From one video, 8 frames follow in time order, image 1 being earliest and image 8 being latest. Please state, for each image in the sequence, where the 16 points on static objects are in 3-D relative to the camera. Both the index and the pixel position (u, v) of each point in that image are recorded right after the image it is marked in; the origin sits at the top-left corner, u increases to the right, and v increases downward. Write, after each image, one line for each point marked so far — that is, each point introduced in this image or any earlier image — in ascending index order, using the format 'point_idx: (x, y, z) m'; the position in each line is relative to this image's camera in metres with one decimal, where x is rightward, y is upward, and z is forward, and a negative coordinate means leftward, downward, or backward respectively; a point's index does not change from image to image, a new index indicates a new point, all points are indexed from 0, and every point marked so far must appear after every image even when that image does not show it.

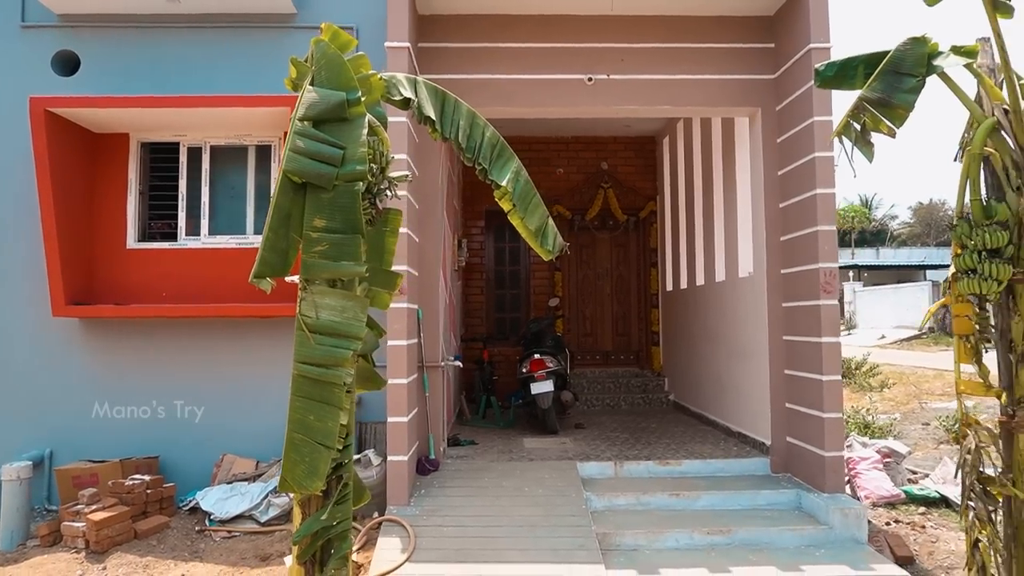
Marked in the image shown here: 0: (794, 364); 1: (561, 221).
0: (+1.9, -0.5, +4.6) m
1: (+0.6, +0.8, +8.0) m
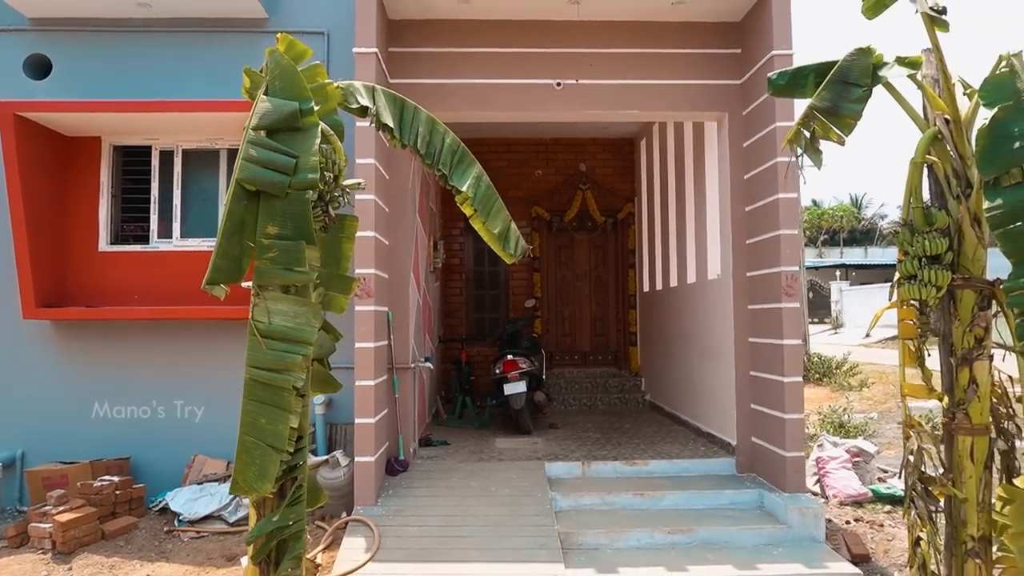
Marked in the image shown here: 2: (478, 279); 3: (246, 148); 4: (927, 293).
0: (+1.7, -0.5, +4.7) m
1: (+0.3, +0.8, +8.1) m
2: (-0.4, +0.1, +8.2) m
3: (-1.0, +0.5, +2.6) m
4: (+1.7, 0.0, +2.8) m
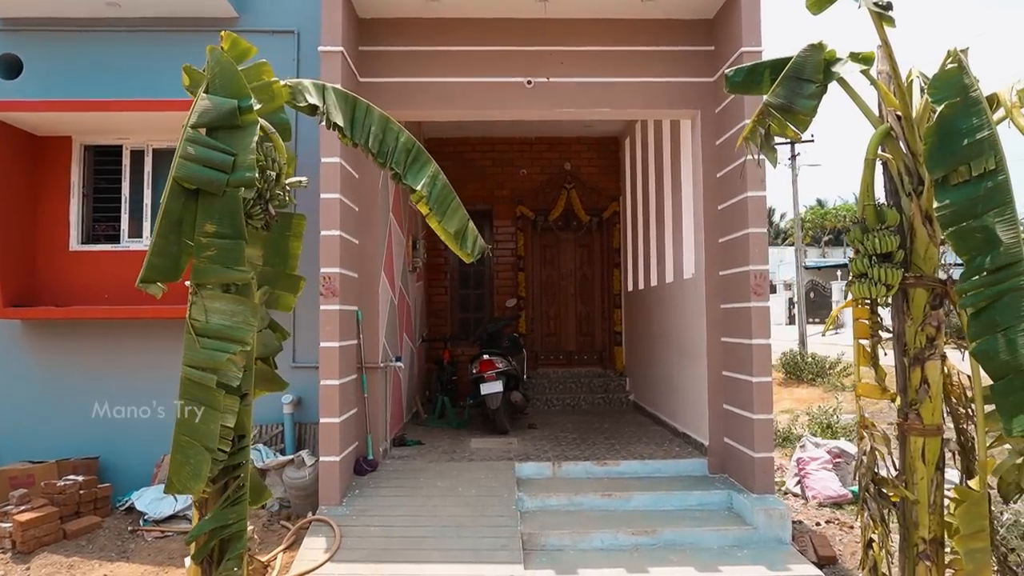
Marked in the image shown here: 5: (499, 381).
0: (+1.4, -0.5, +4.6) m
1: (+0.1, +0.8, +8.0) m
2: (-0.6, +0.1, +8.1) m
3: (-1.2, +0.5, +2.6) m
4: (+1.5, 0.0, +2.8) m
5: (-0.1, -0.8, +5.7) m
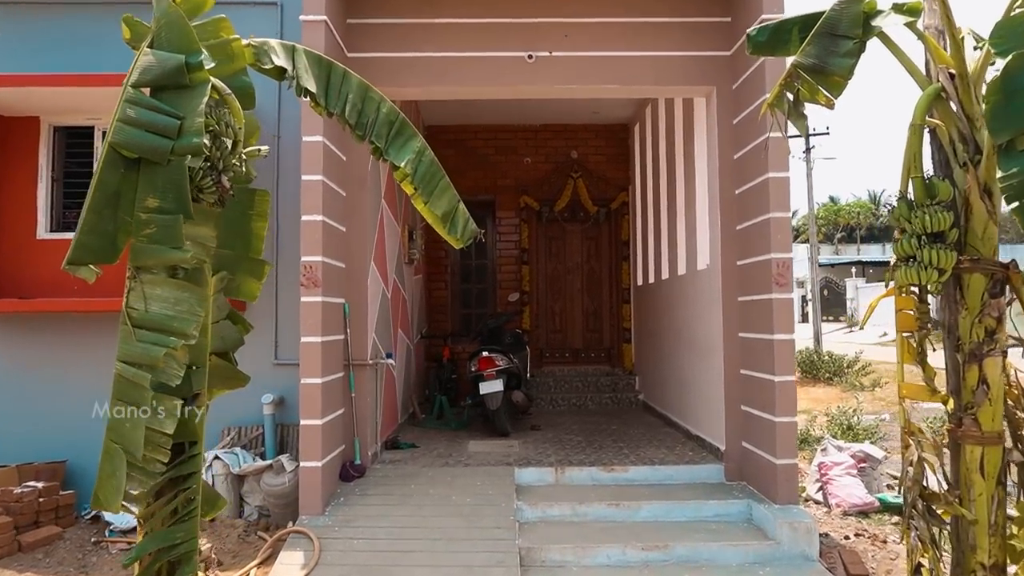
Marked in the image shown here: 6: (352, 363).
0: (+1.4, -0.5, +4.2) m
1: (+0.2, +0.8, +7.7) m
2: (-0.5, +0.2, +7.8) m
3: (-1.3, +0.6, +2.2) m
4: (+1.4, 0.0, +2.4) m
5: (-0.1, -0.7, +5.4) m
6: (-1.0, -0.5, +4.4) m
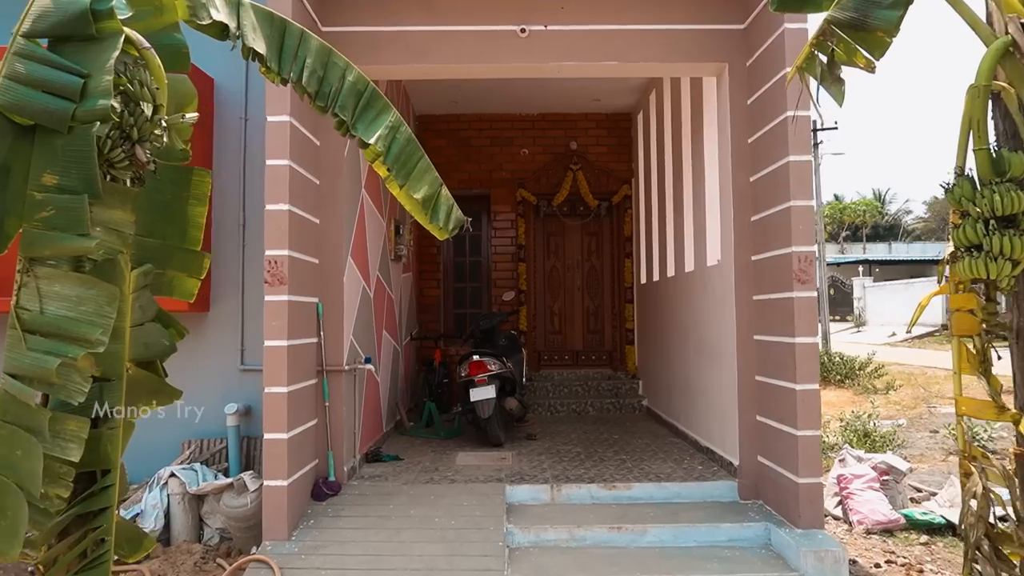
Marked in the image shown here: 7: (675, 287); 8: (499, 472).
0: (+1.4, -0.4, +3.8) m
1: (+0.1, +0.9, +7.2) m
2: (-0.6, +0.2, +7.4) m
3: (-1.3, +0.6, +1.8) m
4: (+1.4, 0.0, +2.0) m
5: (-0.1, -0.7, +5.0) m
6: (-1.1, -0.5, +3.9) m
7: (+1.3, 0.0, +5.5) m
8: (-0.1, -1.1, +4.3) m
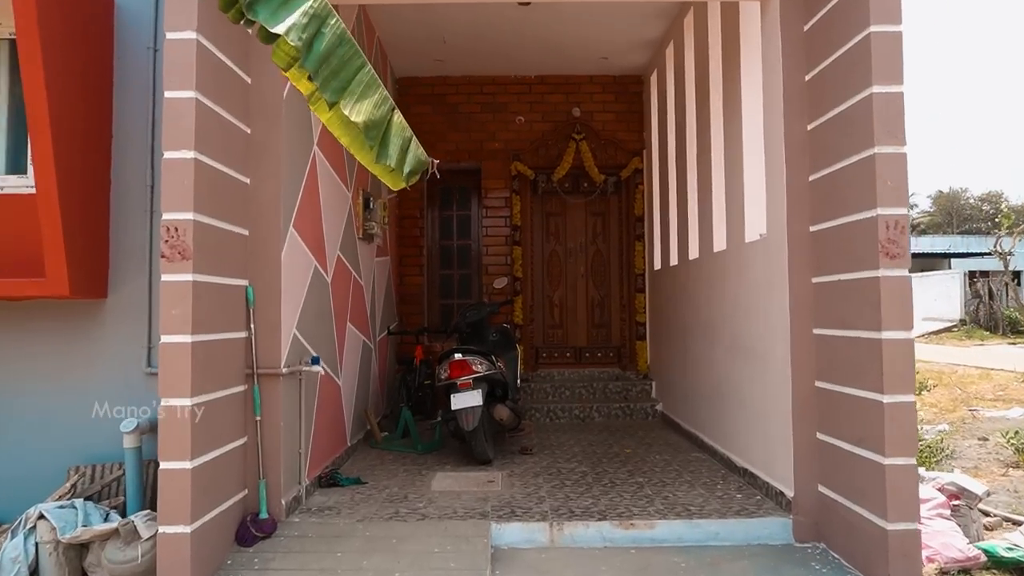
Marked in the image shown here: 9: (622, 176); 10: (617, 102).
0: (+1.3, -0.4, +2.9) m
1: (+0.1, +1.0, +6.3) m
2: (-0.6, +0.3, +6.4) m
3: (-1.4, +0.7, +0.9) m
4: (+1.3, +0.1, +1.1) m
5: (-0.2, -0.6, +4.0) m
6: (-1.1, -0.4, +3.0) m
7: (+1.2, +0.1, +4.6) m
8: (-0.1, -1.0, +3.4) m
9: (+1.0, +1.0, +6.3) m
10: (+1.0, +1.7, +6.4) m
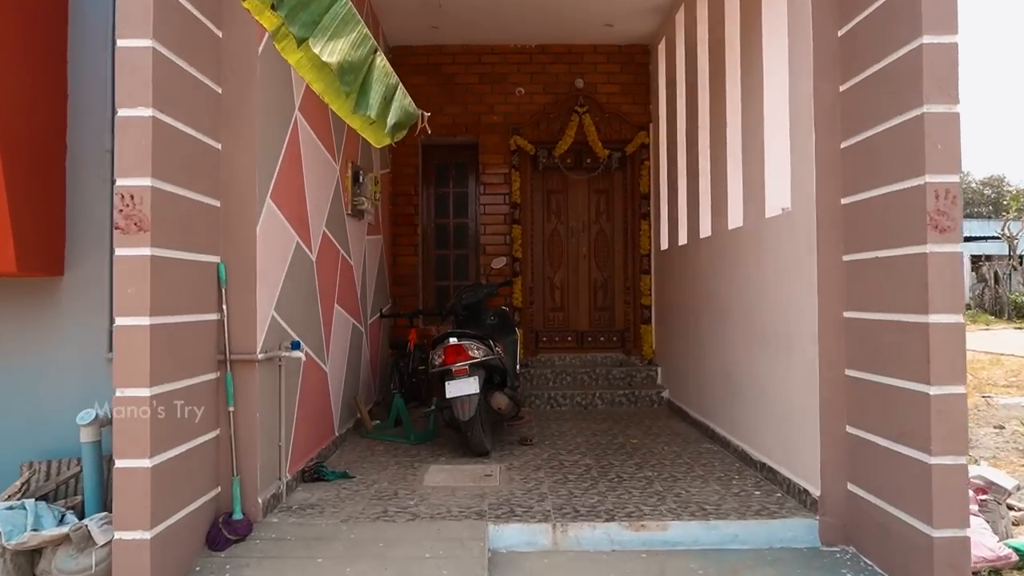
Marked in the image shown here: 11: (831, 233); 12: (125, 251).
0: (+1.3, -0.3, +2.6) m
1: (+0.1, +1.1, +6.0) m
2: (-0.6, +0.5, +6.1) m
3: (-1.4, +0.7, +0.6) m
4: (+1.3, +0.2, +0.8) m
5: (-0.2, -0.5, +3.8) m
6: (-1.1, -0.3, +2.7) m
7: (+1.2, +0.2, +4.3) m
8: (-0.1, -0.9, +3.1) m
9: (+1.0, +1.2, +6.0) m
10: (+1.0, +1.9, +6.0) m
11: (+1.3, +0.2, +2.8) m
12: (-1.3, +0.1, +2.2) m
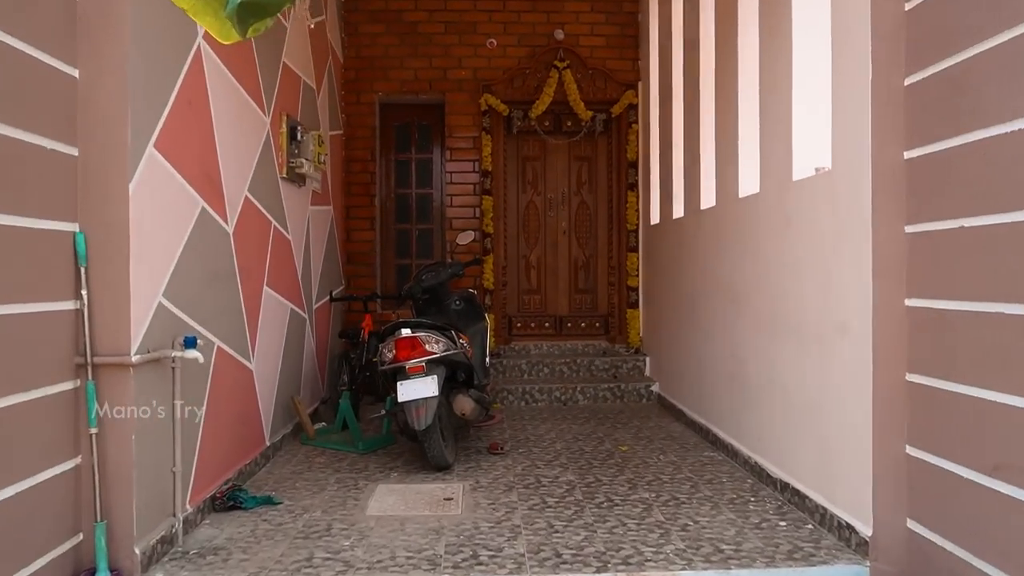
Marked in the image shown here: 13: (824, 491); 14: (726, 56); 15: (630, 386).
0: (+1.2, -0.2, +2.0) m
1: (-0.2, +1.3, +5.3) m
2: (-0.9, +0.6, +5.4) m
3: (-1.4, +0.7, -0.2) m
4: (+1.3, +0.2, +0.1) m
5: (-0.4, -0.4, +3.1) m
6: (-1.2, -0.2, +2.0) m
7: (+1.1, +0.3, +3.6) m
8: (-0.3, -0.9, +2.4) m
9: (+0.8, +1.3, +5.3) m
10: (+0.7, +2.0, +5.3) m
11: (+1.2, +0.3, +2.1) m
12: (-1.3, +0.2, +1.5) m
13: (+1.1, -0.7, +2.5) m
14: (+1.1, +1.2, +3.5) m
15: (+0.8, -0.7, +4.7) m
